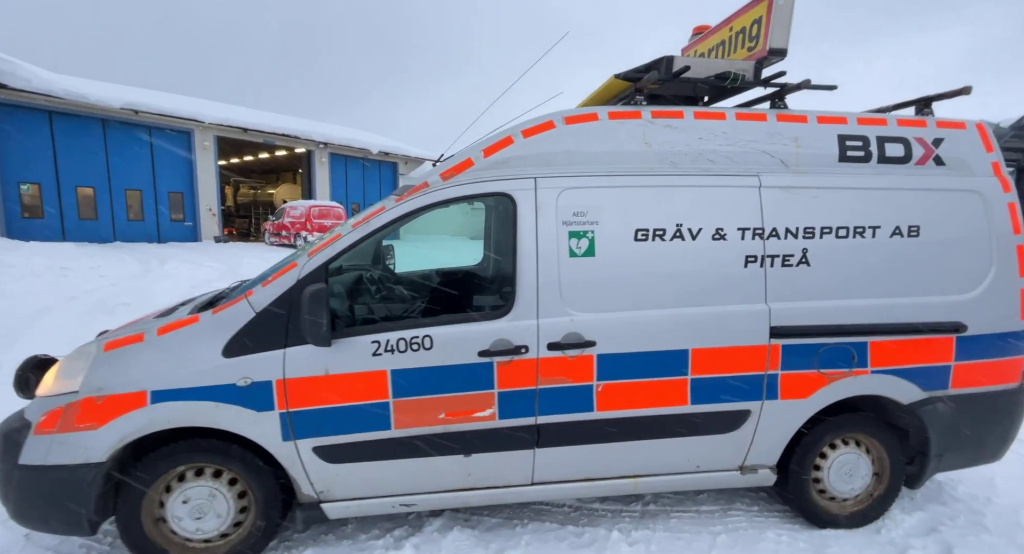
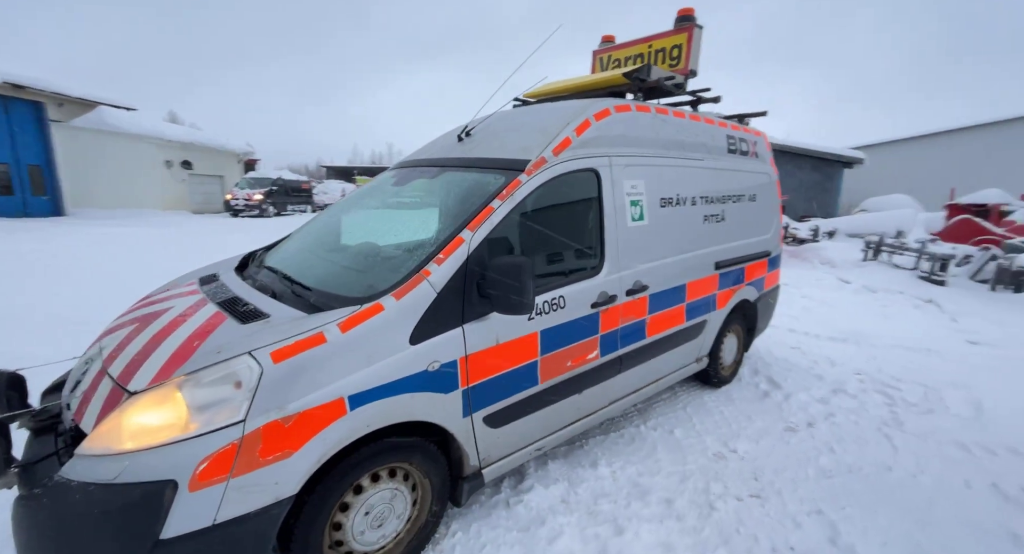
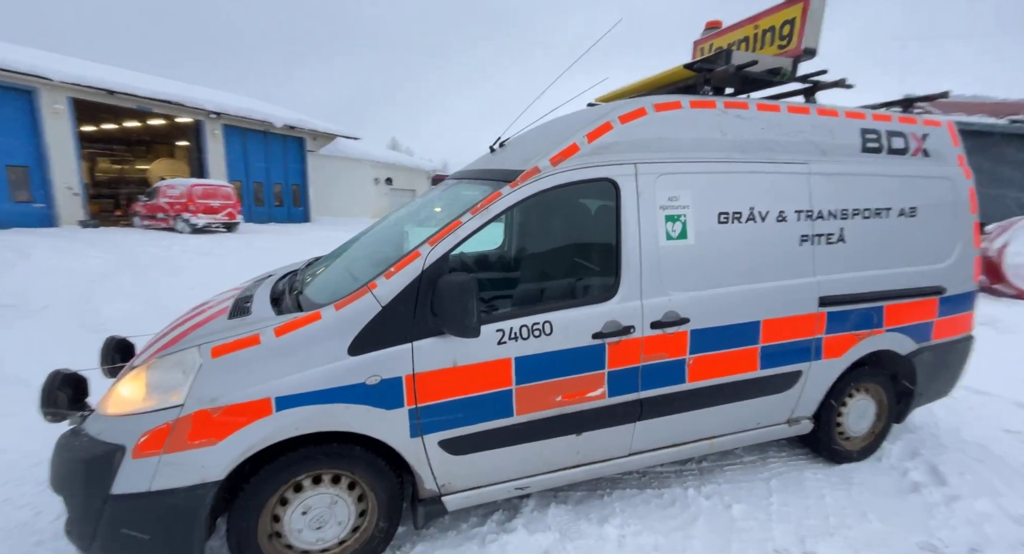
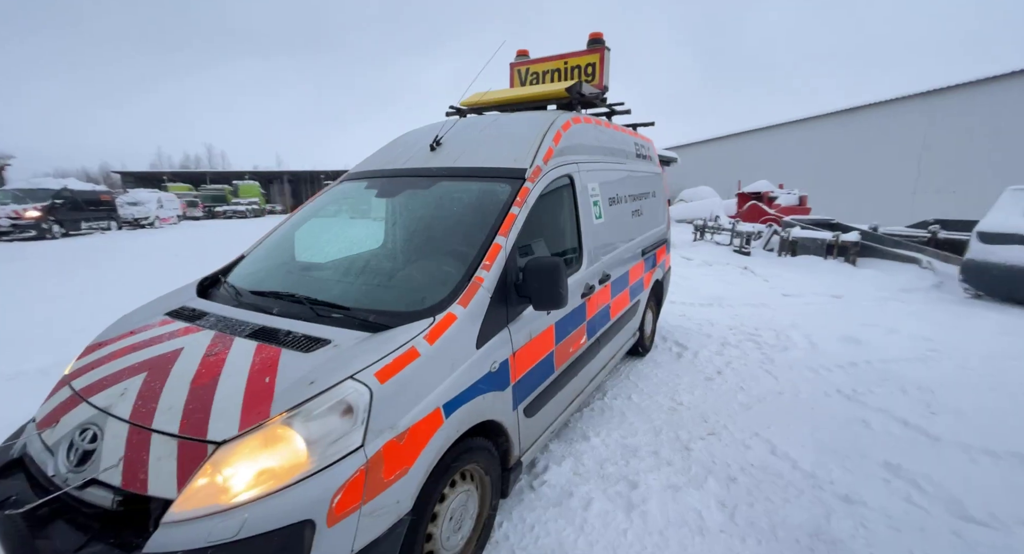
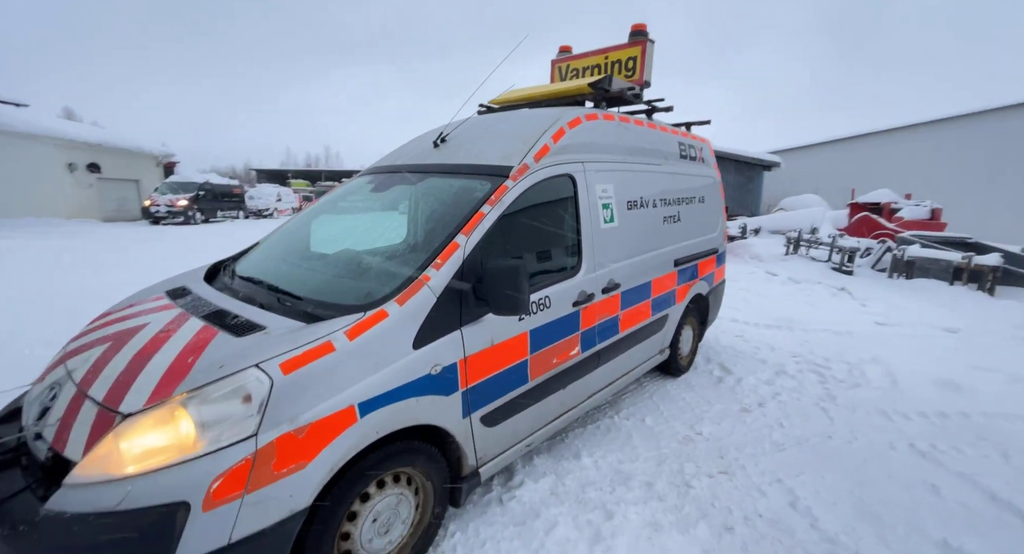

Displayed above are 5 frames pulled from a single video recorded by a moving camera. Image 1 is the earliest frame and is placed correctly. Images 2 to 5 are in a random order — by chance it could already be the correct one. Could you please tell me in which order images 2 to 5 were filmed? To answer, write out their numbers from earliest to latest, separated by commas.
3, 2, 5, 4
